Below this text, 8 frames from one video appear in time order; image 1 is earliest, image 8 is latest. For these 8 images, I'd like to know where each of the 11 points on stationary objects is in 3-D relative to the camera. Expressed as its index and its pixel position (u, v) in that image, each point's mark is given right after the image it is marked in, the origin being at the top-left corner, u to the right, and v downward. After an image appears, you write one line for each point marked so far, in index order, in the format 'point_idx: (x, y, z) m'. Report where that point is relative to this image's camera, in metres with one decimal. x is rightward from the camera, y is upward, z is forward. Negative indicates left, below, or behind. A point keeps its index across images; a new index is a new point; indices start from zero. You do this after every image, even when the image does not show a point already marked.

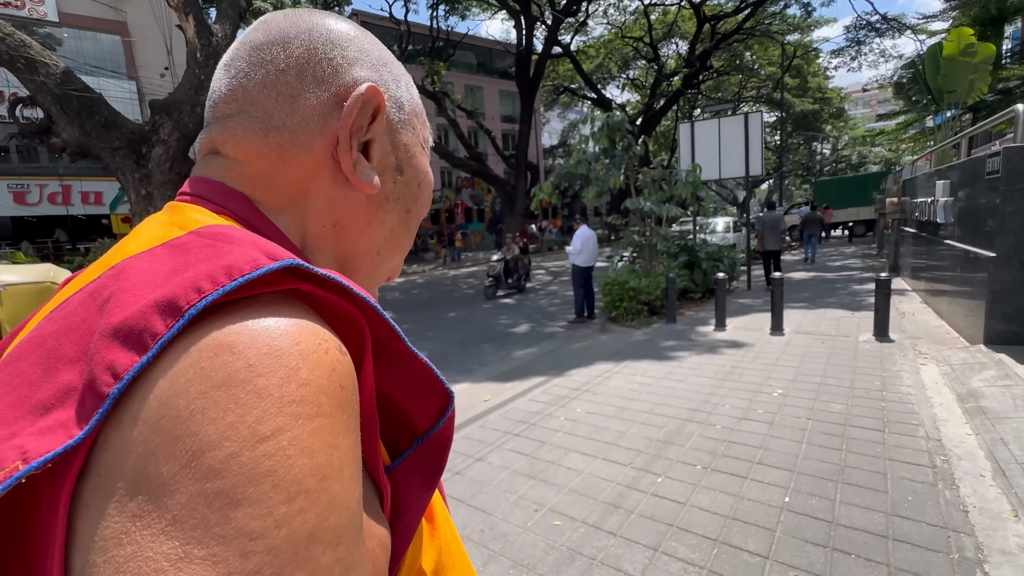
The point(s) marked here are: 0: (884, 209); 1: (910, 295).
0: (+12.4, +2.6, +15.1) m
1: (+8.3, -0.2, +9.3) m
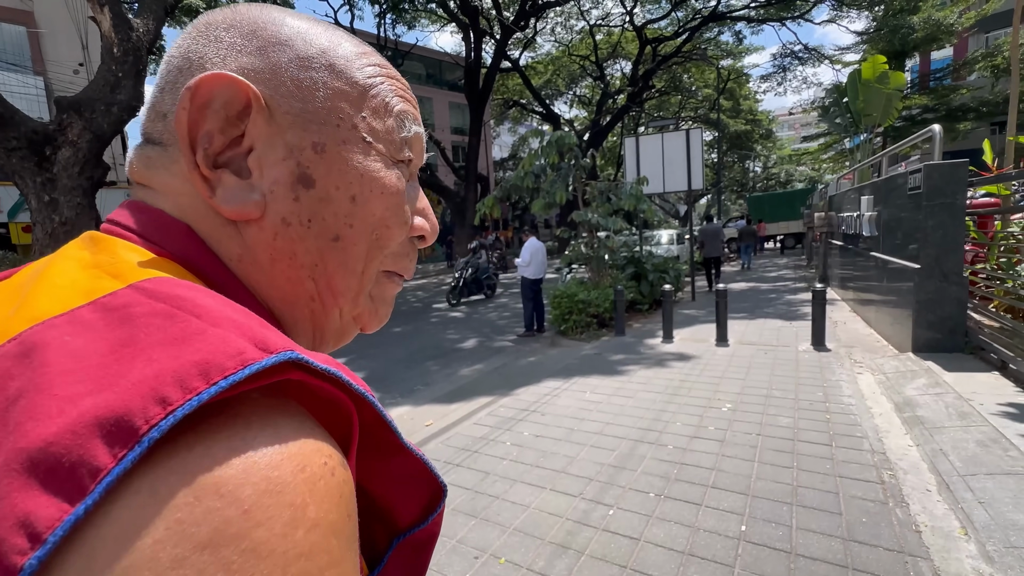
0: (+10.7, +2.3, +16.1) m
1: (+7.2, -0.4, +9.9) m
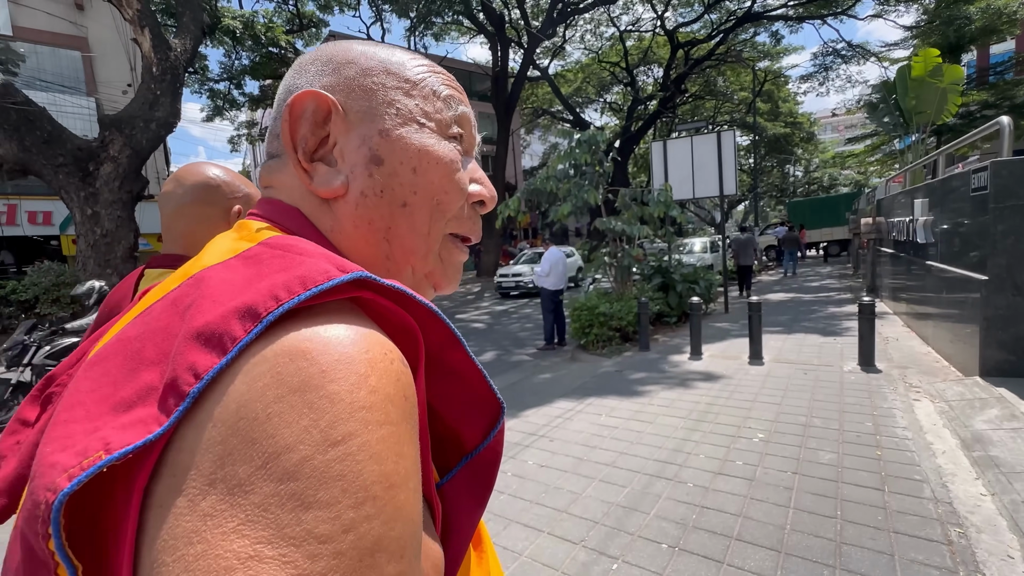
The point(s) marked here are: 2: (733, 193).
0: (+11.6, +2.0, +15.1) m
1: (+7.7, -0.6, +9.1) m
2: (+5.0, +2.2, +10.3) m
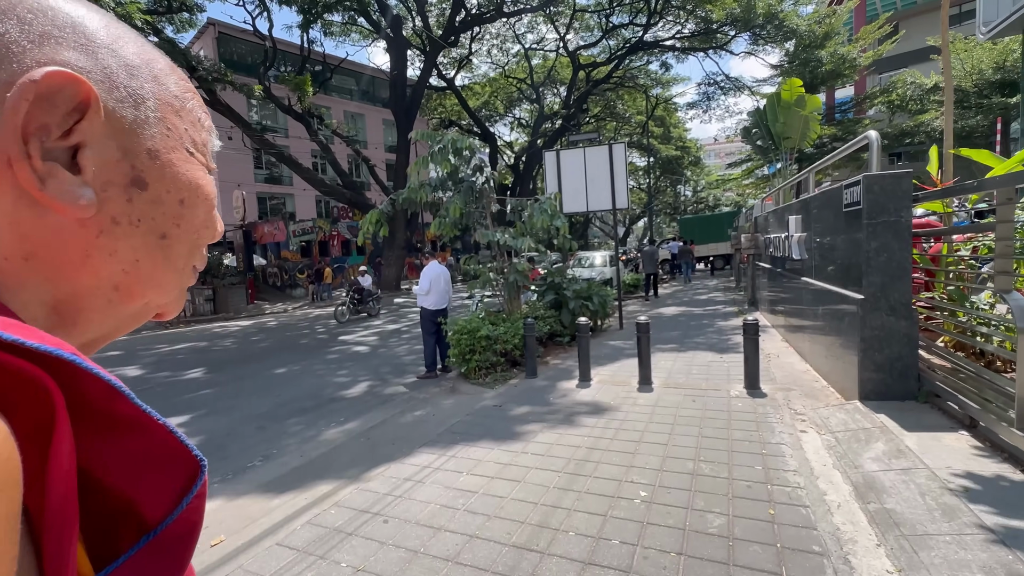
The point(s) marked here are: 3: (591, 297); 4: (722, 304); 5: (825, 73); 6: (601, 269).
0: (+8.2, +1.6, +16.2) m
1: (+5.5, -0.9, +9.6) m
2: (+2.5, +1.9, +10.2) m
3: (+1.6, -0.2, +9.2) m
4: (+6.3, -0.5, +13.6) m
5: (+12.5, +8.6, +18.0) m
6: (+3.2, +0.7, +16.1) m
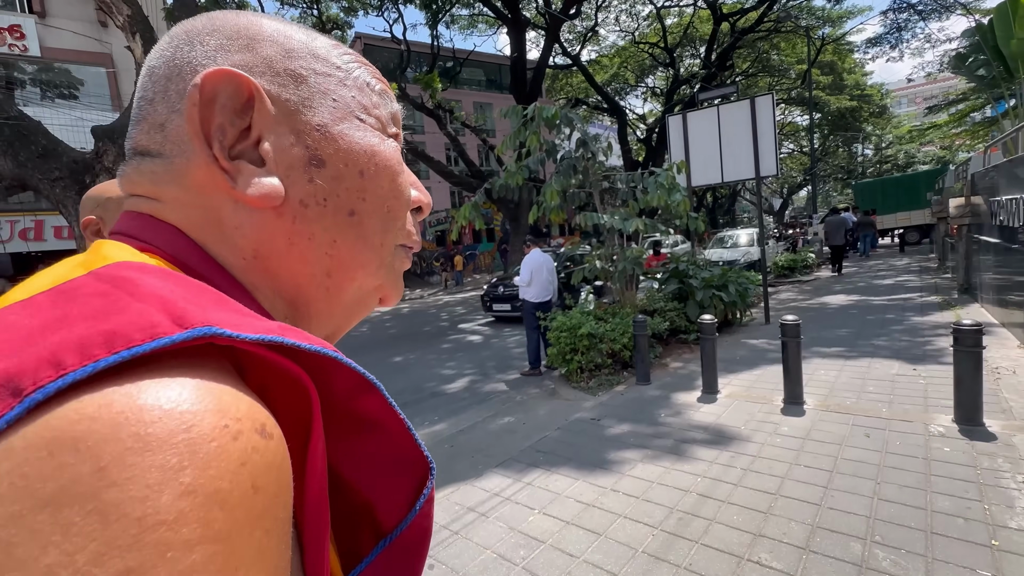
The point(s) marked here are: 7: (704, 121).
0: (+12.0, +2.1, +12.5) m
1: (+7.5, -0.6, +7.0) m
2: (+4.9, +2.2, +8.4) m
3: (+3.7, 0.0, +7.8) m
4: (+9.5, 0.0, +10.6) m
5: (+16.6, +9.3, +12.7) m
6: (+7.2, +1.2, +13.9) m
7: (+3.8, +3.3, +8.9) m
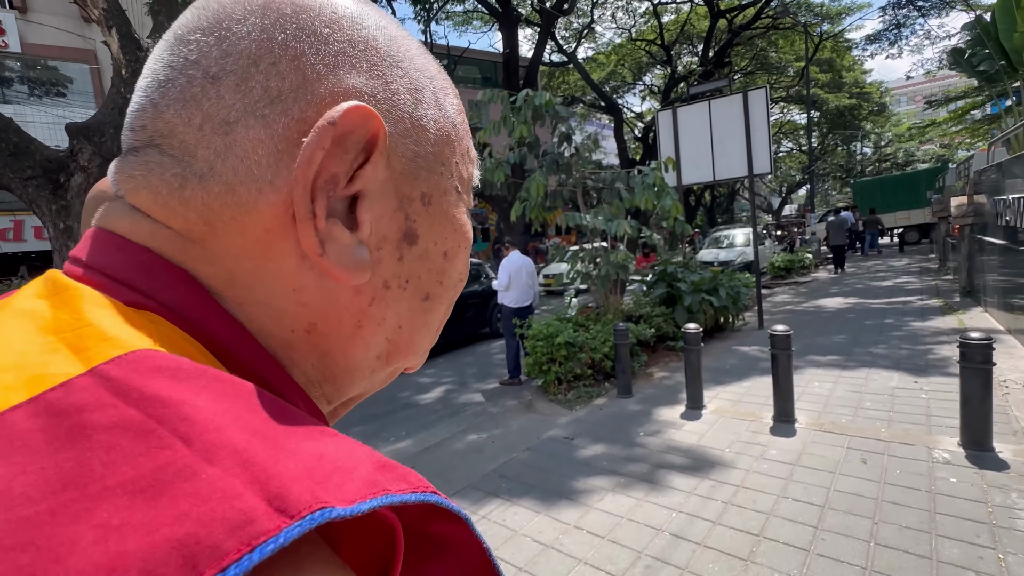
0: (+11.7, +2.1, +12.2) m
1: (+7.3, -0.6, +6.7) m
2: (+4.6, +2.1, +8.1) m
3: (+3.4, 0.0, +7.5) m
4: (+9.3, -0.1, +10.3) m
5: (+16.3, +9.2, +12.4) m
6: (+6.9, +1.2, +13.6) m
7: (+3.5, +3.3, +8.6) m
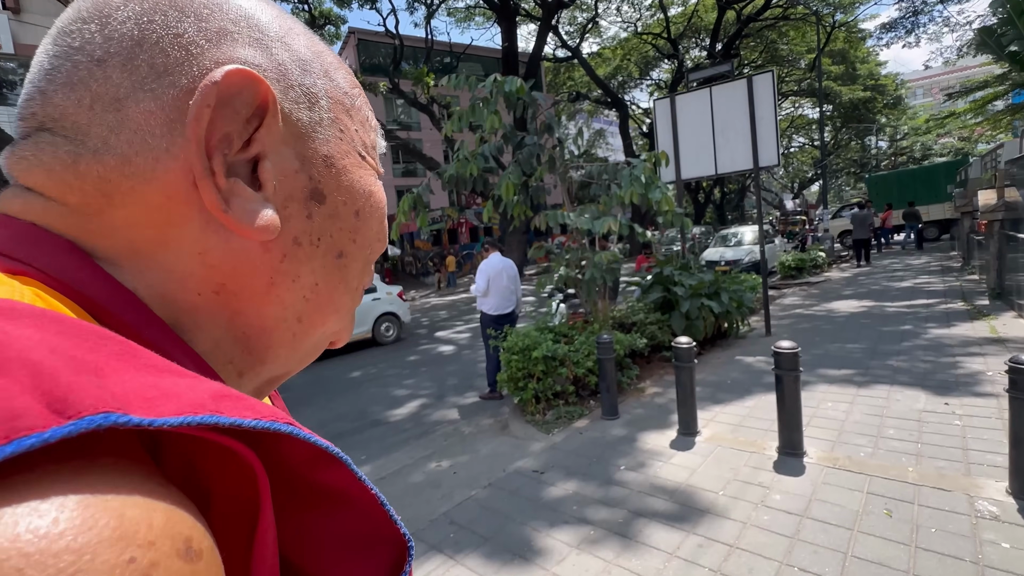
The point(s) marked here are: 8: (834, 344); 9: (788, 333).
0: (+11.6, +2.1, +11.5) m
1: (+7.1, -0.6, +6.1) m
2: (+4.4, +2.1, +7.6) m
3: (+3.2, 0.0, +6.9) m
4: (+9.1, -0.1, +9.7) m
5: (+16.1, +9.3, +11.6) m
6: (+6.8, +1.2, +12.9) m
7: (+3.3, +3.2, +8.0) m
8: (+5.1, -0.8, +7.0) m
9: (+4.7, -0.8, +7.7) m
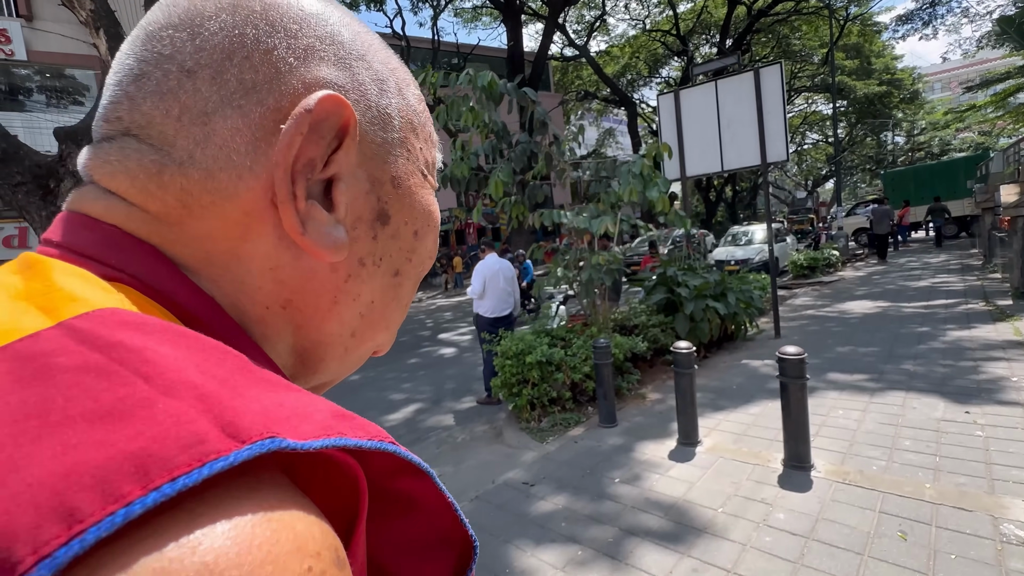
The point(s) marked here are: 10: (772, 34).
0: (+11.7, +2.1, +11.1) m
1: (+7.1, -0.6, +5.8) m
2: (+4.4, +2.1, +7.3) m
3: (+3.3, 0.0, +6.7) m
4: (+9.2, -0.1, +9.3) m
5: (+16.2, +9.3, +11.1) m
6: (+7.0, +1.2, +12.6) m
7: (+3.3, +3.2, +7.8) m
8: (+5.1, -0.8, +6.8) m
9: (+4.7, -0.8, +7.4) m
10: (+11.2, +11.1, +19.6) m
